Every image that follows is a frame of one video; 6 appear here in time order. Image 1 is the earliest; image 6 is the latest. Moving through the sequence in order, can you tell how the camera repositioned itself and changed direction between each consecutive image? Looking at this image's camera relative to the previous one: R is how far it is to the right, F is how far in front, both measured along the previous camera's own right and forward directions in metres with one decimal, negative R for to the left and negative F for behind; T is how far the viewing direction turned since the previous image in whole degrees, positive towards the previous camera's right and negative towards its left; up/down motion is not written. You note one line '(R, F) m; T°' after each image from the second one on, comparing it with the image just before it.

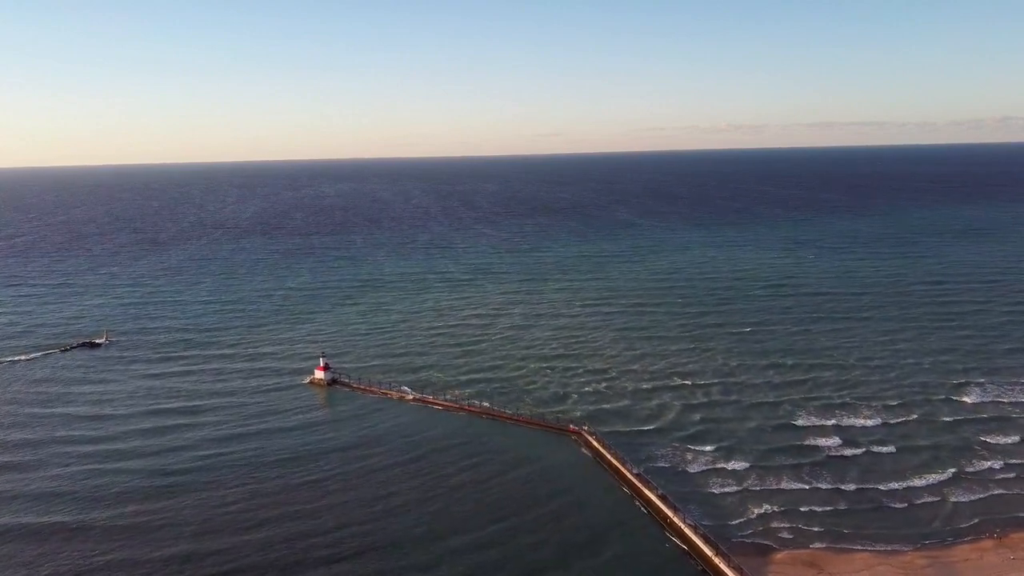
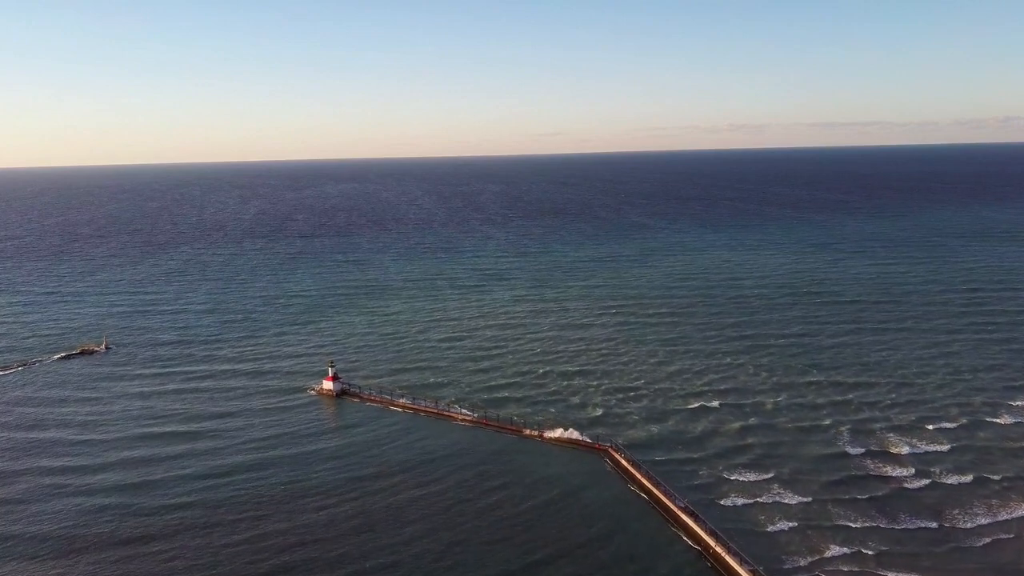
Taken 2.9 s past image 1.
(-1.8, +3.3) m; 0°
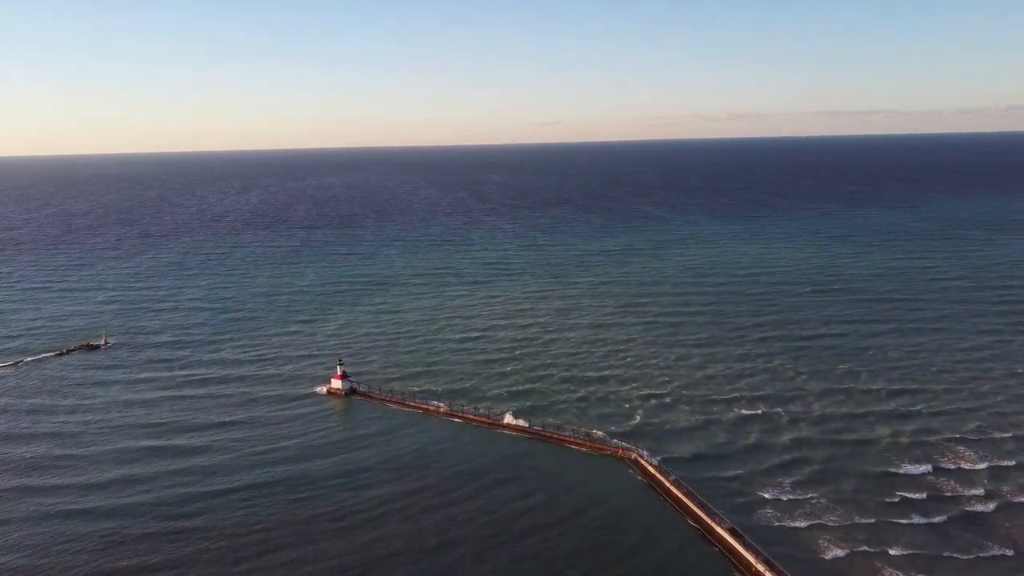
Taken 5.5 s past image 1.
(-1.6, +3.0) m; 0°
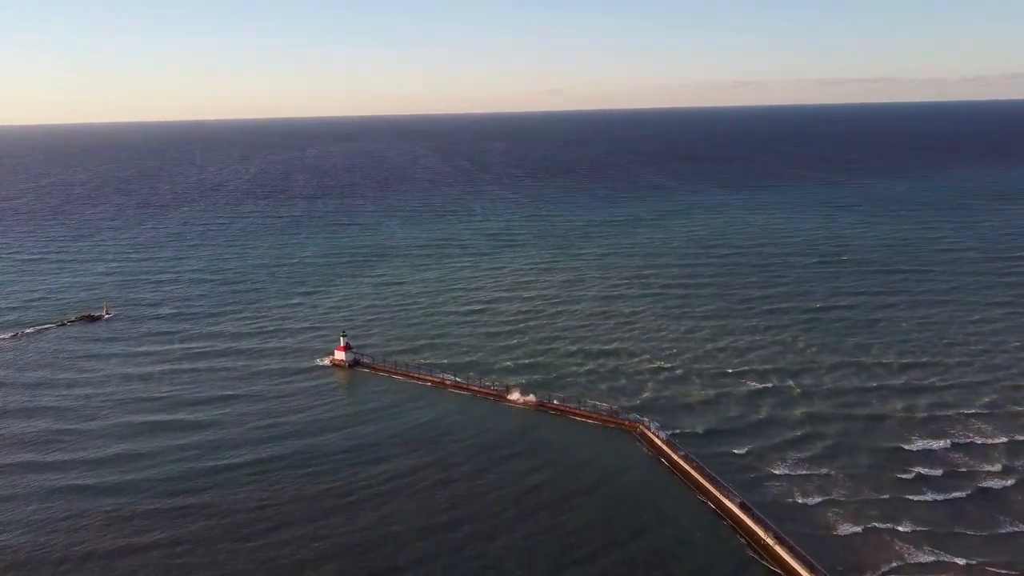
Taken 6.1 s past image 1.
(-0.3, +0.9) m; 0°
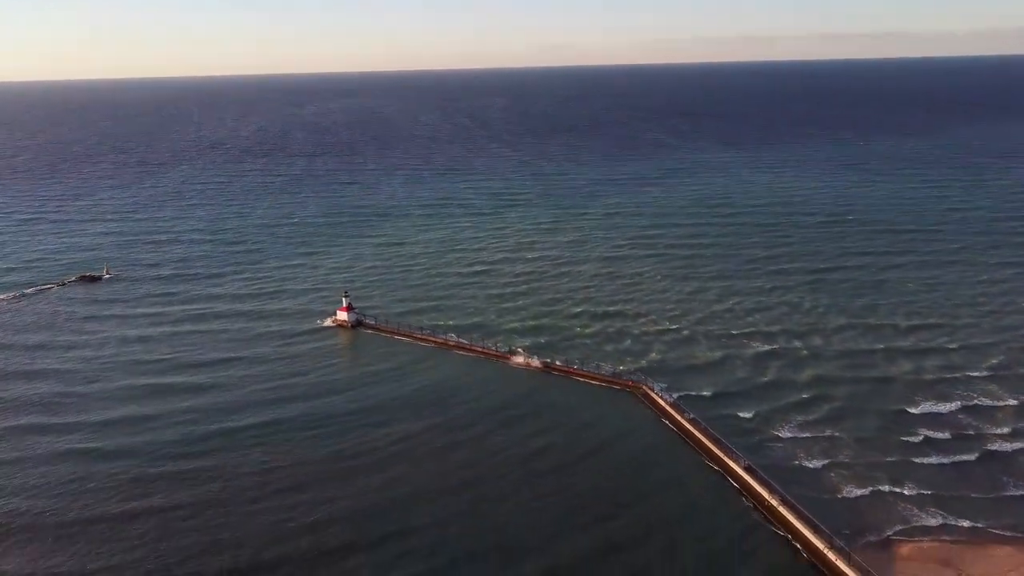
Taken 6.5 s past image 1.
(-0.2, +0.6) m; 0°
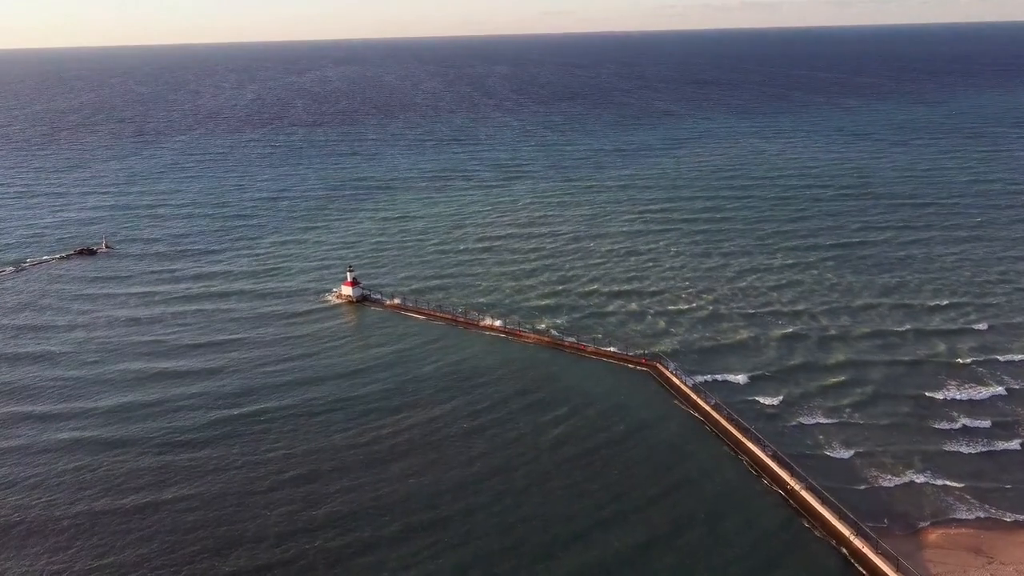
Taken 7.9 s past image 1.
(-0.8, +1.7) m; 0°
